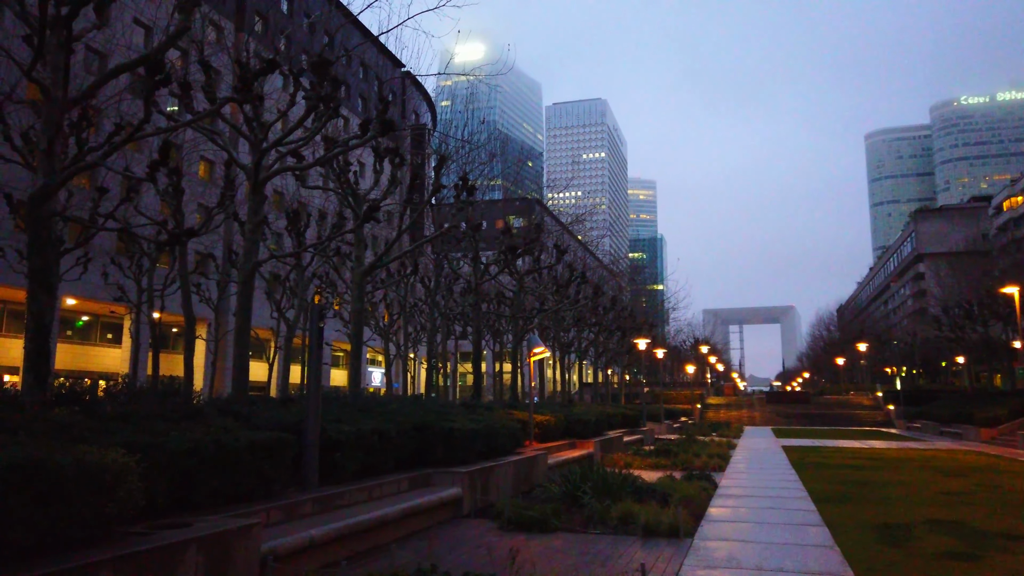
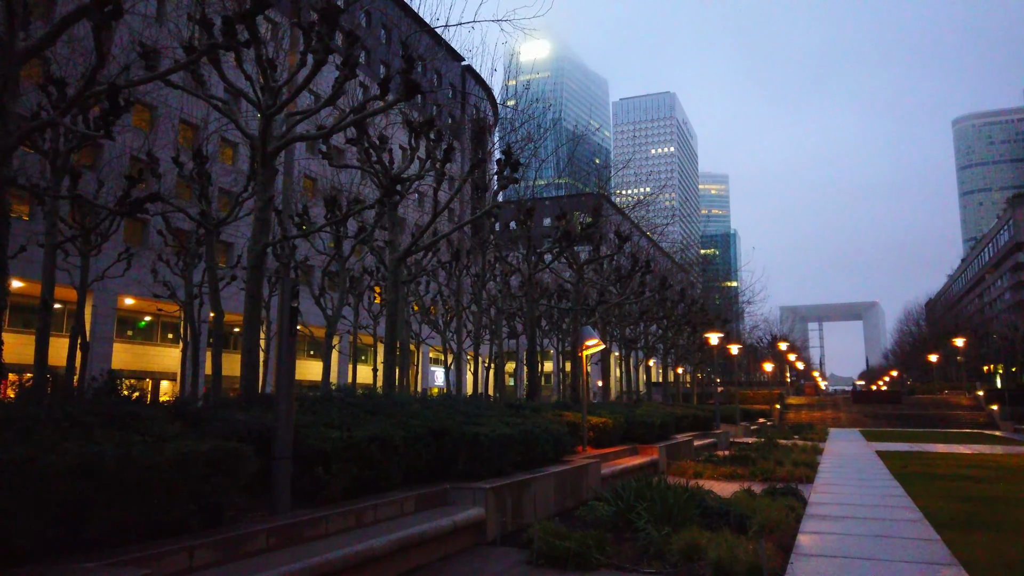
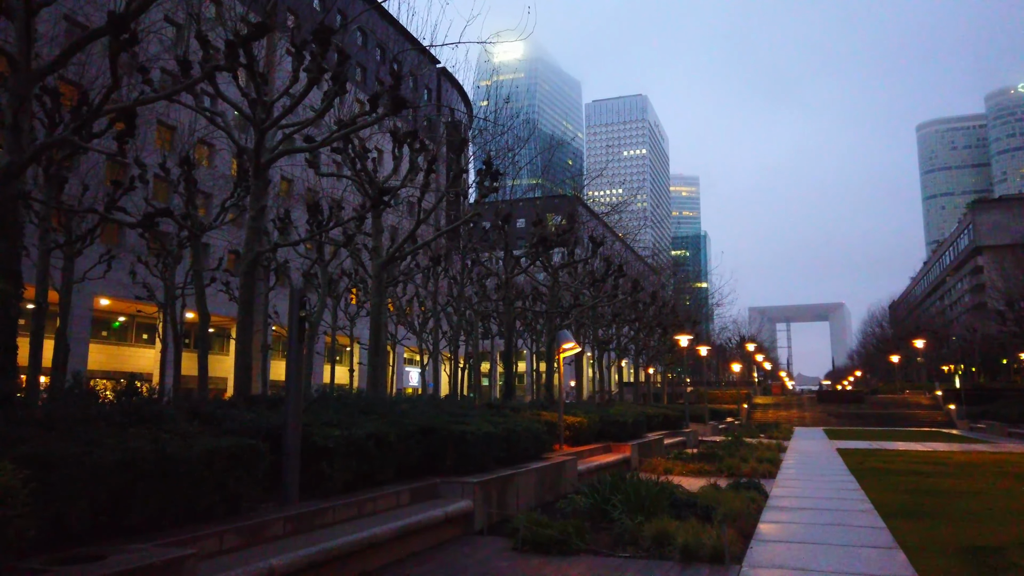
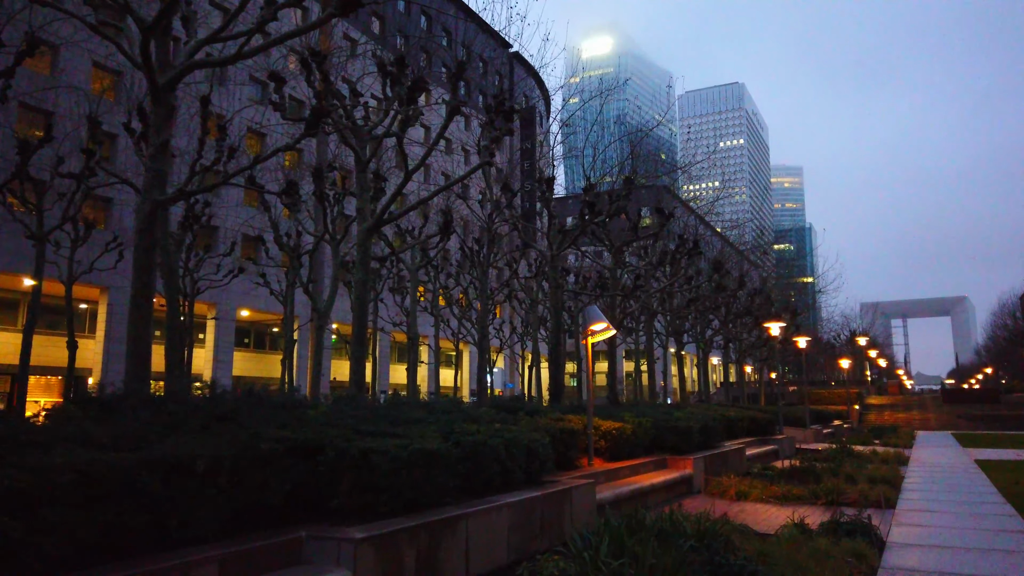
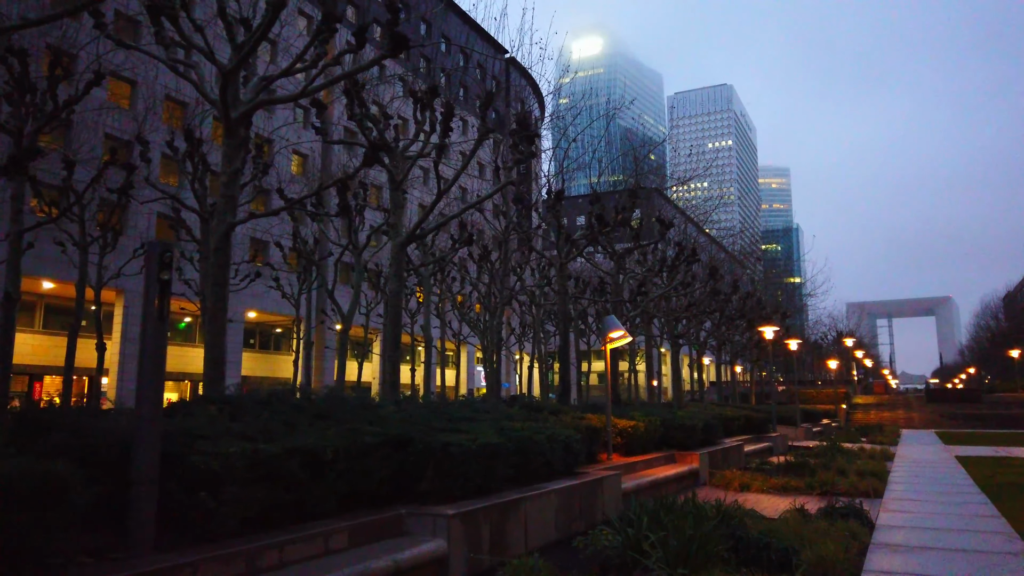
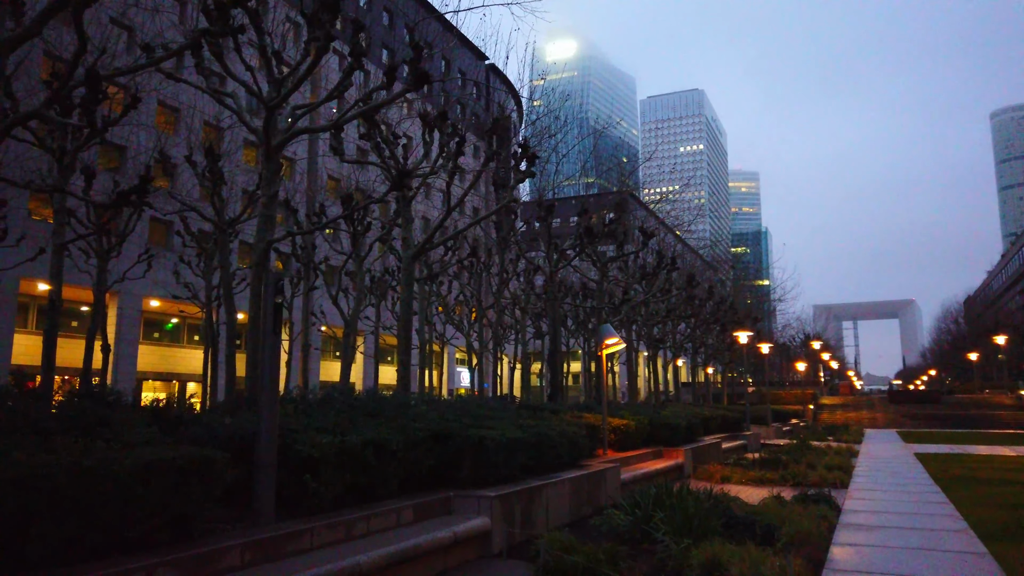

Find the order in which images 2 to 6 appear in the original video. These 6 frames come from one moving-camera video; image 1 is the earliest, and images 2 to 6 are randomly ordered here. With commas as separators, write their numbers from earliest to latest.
3, 2, 6, 5, 4
